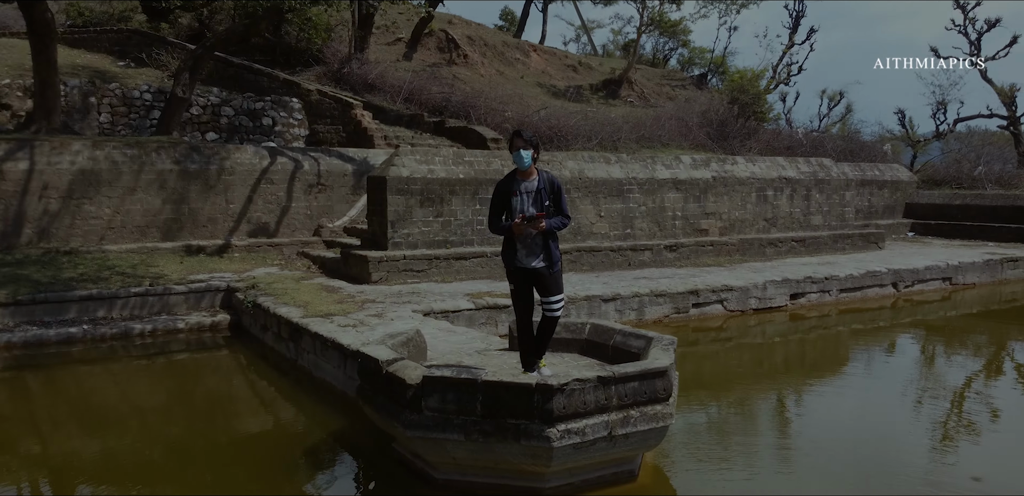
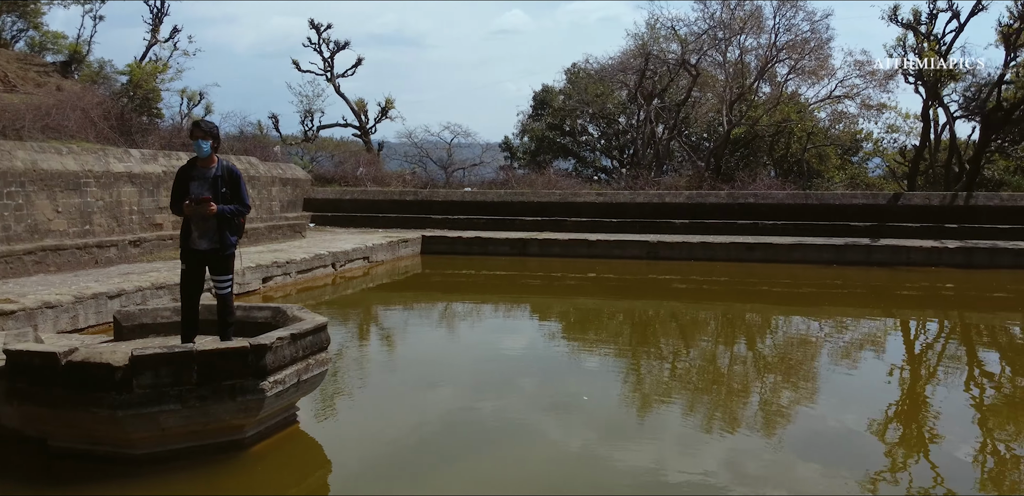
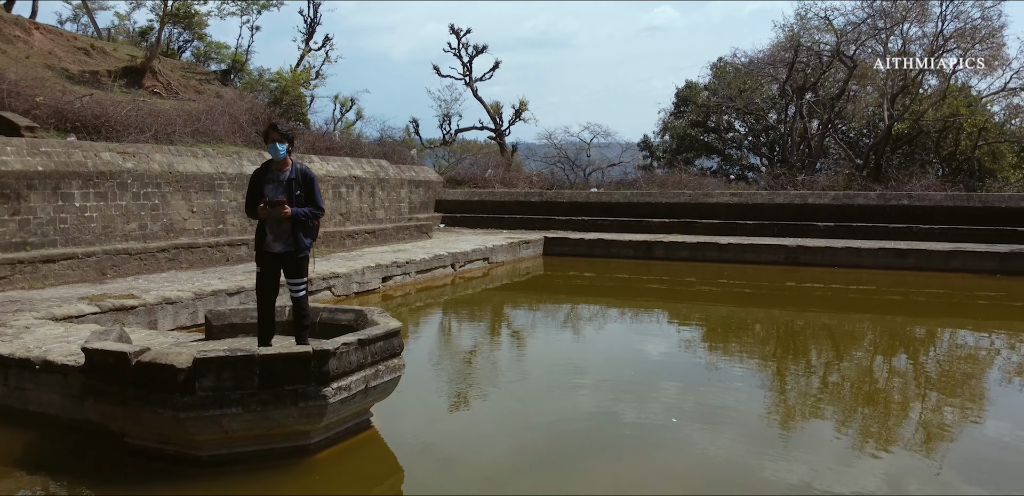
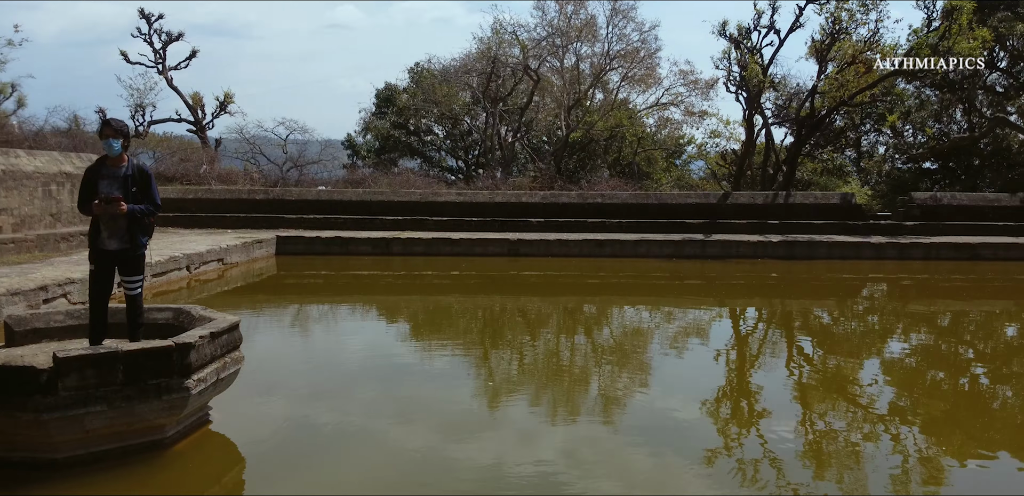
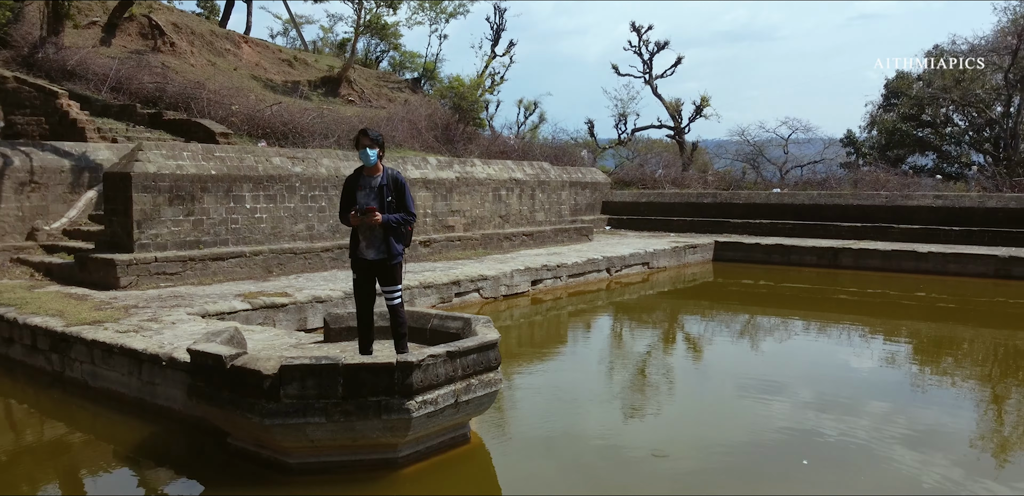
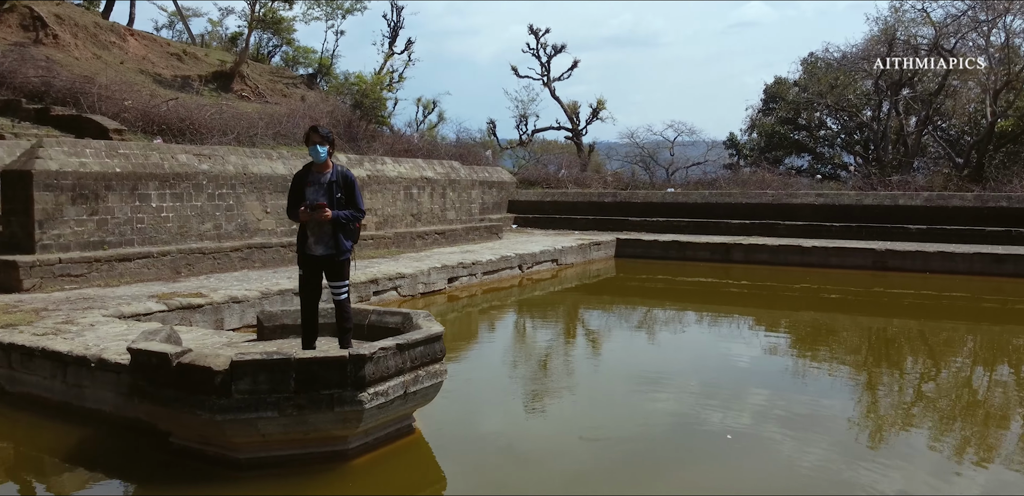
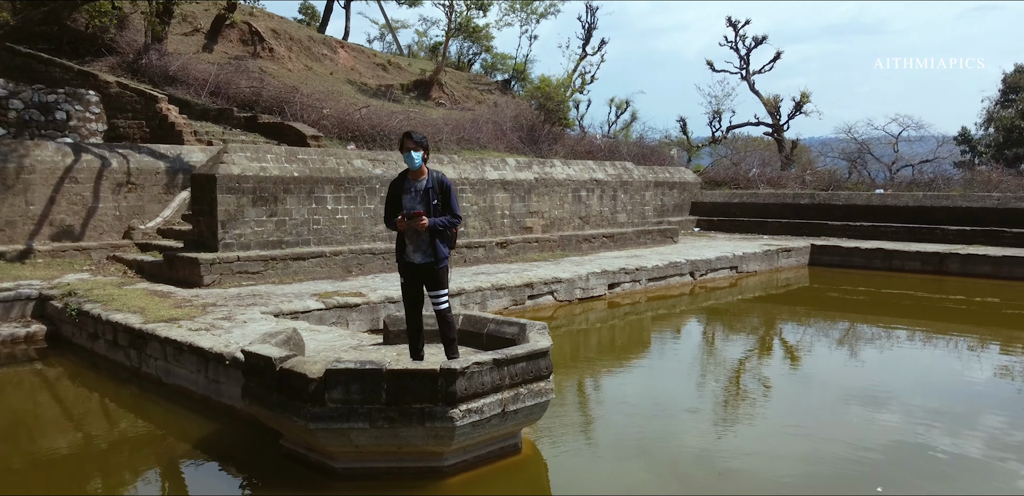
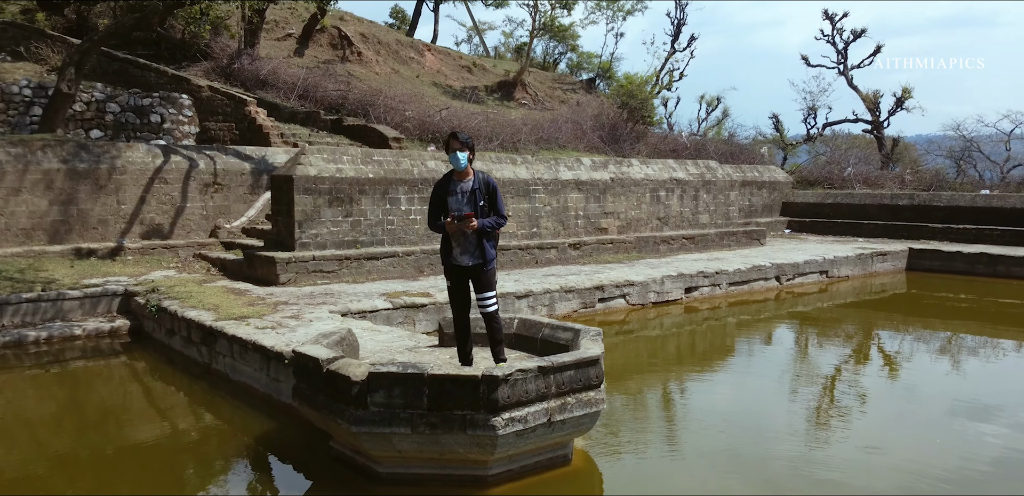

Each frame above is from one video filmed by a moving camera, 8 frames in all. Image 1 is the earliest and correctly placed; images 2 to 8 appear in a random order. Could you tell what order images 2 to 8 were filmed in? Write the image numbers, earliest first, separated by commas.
8, 7, 5, 6, 3, 2, 4
